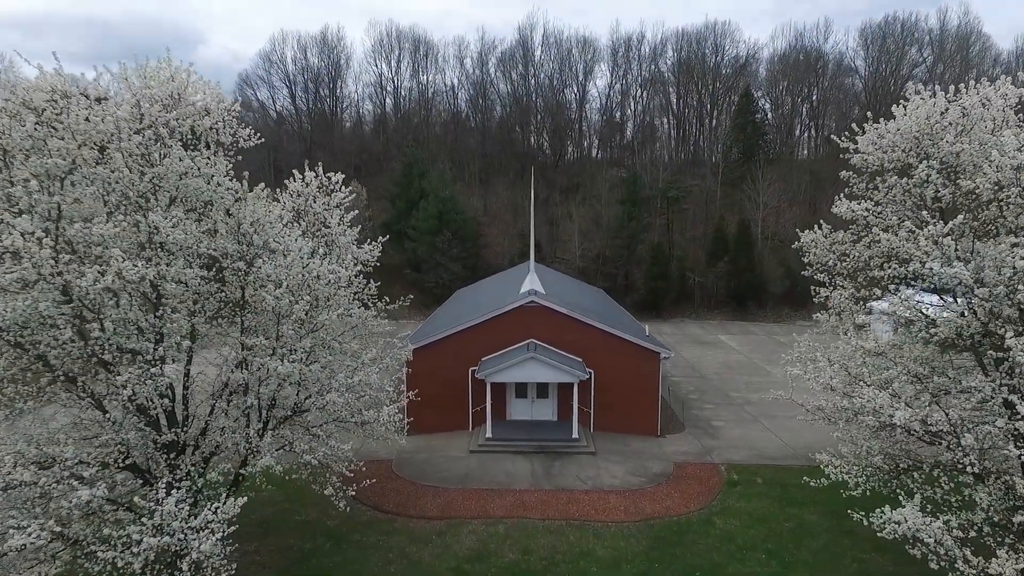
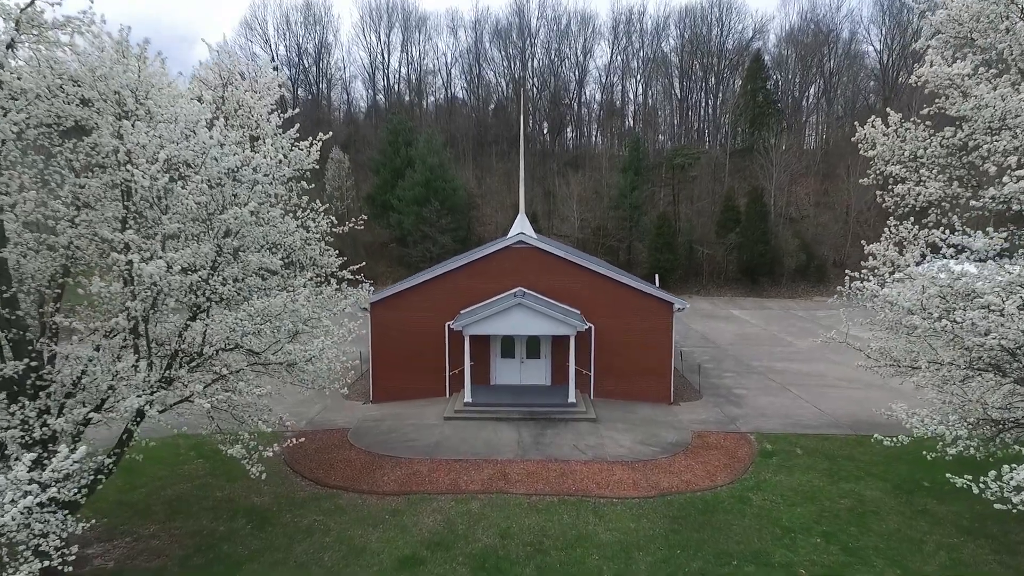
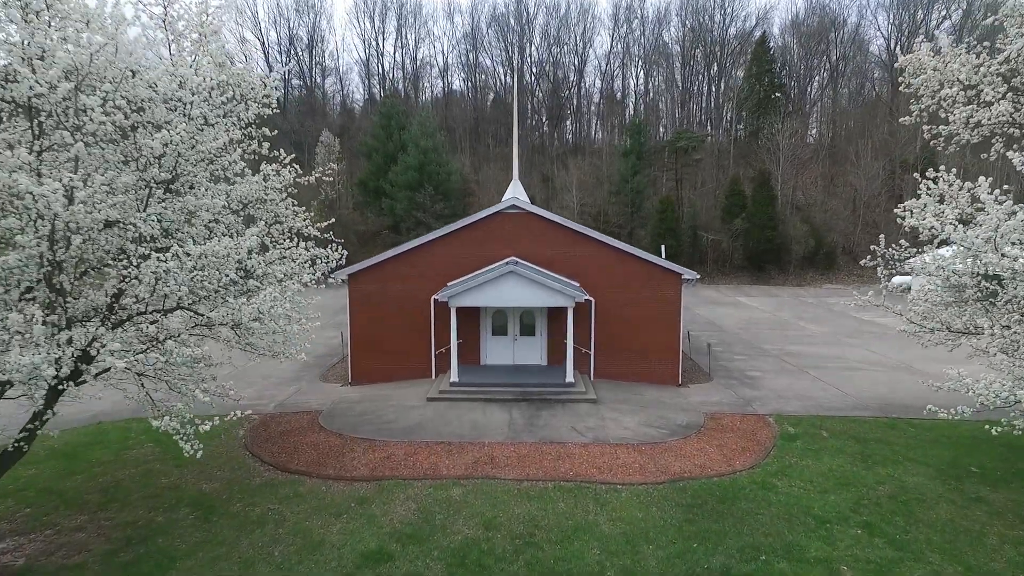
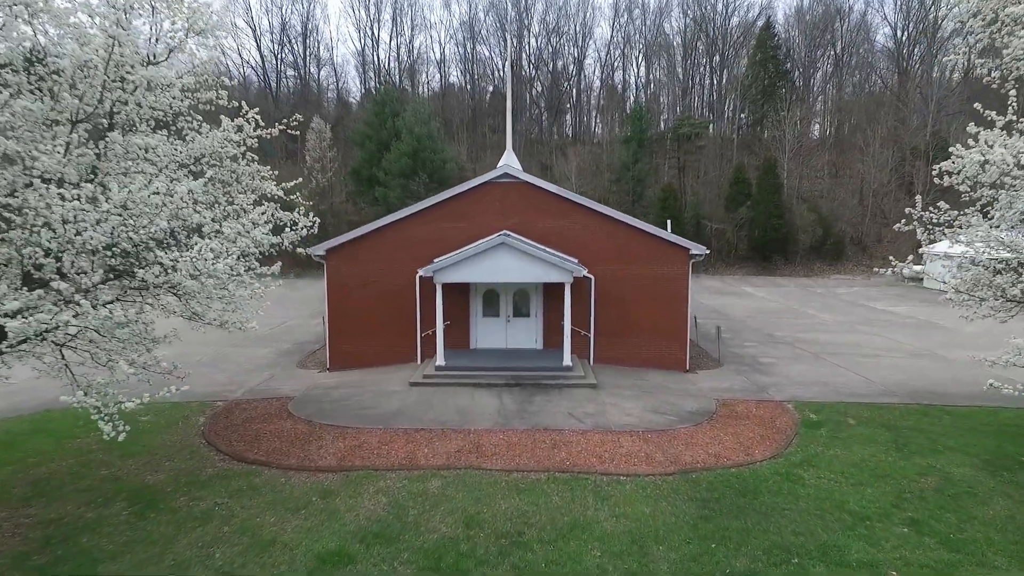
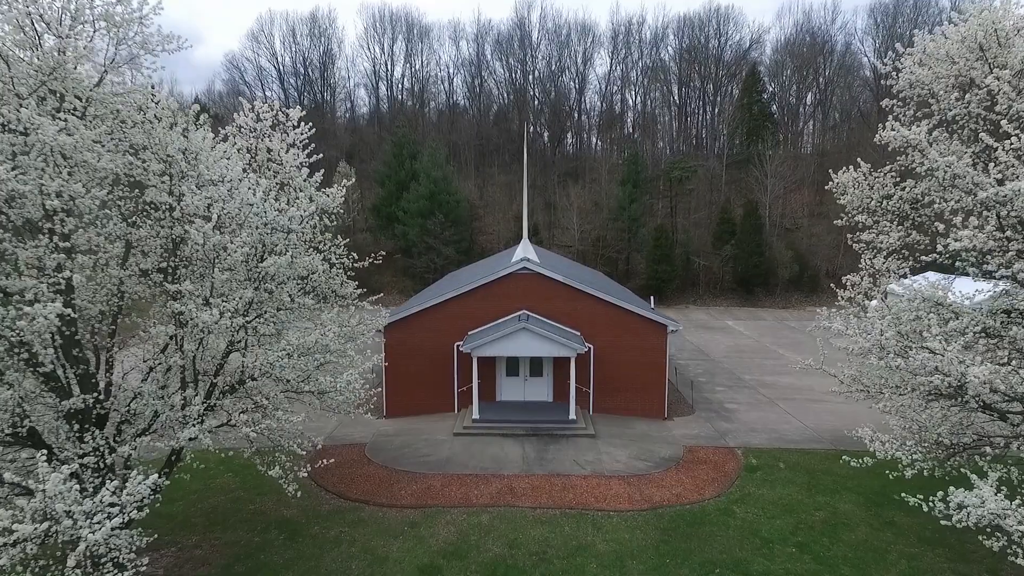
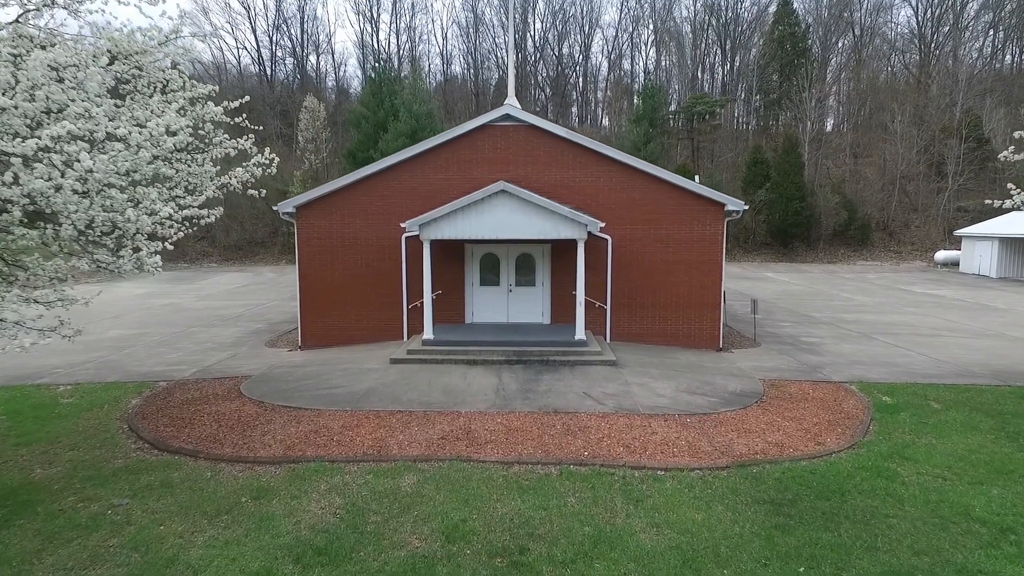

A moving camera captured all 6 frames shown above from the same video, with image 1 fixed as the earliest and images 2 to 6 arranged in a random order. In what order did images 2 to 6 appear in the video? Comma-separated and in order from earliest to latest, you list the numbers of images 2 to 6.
5, 2, 3, 4, 6
